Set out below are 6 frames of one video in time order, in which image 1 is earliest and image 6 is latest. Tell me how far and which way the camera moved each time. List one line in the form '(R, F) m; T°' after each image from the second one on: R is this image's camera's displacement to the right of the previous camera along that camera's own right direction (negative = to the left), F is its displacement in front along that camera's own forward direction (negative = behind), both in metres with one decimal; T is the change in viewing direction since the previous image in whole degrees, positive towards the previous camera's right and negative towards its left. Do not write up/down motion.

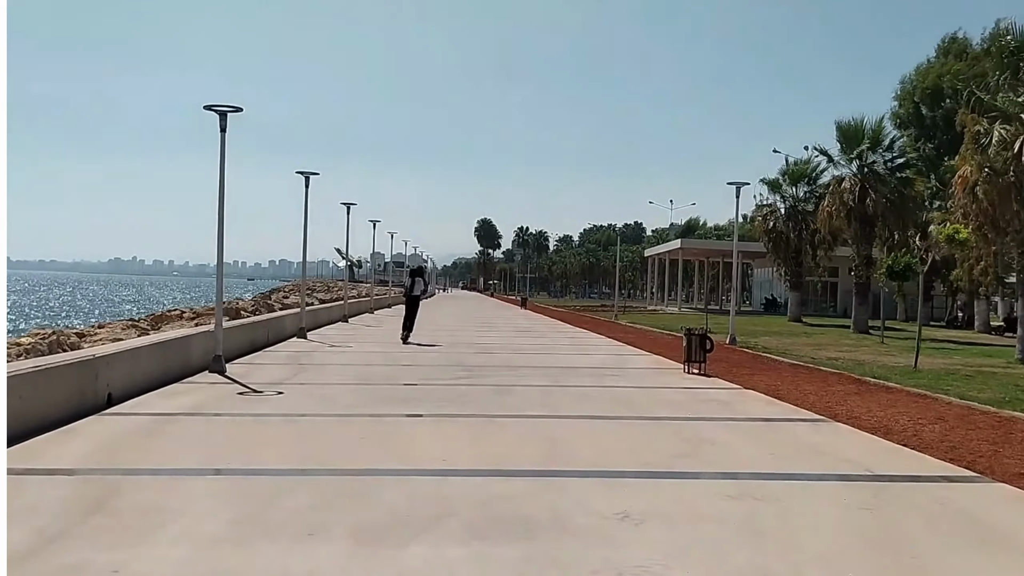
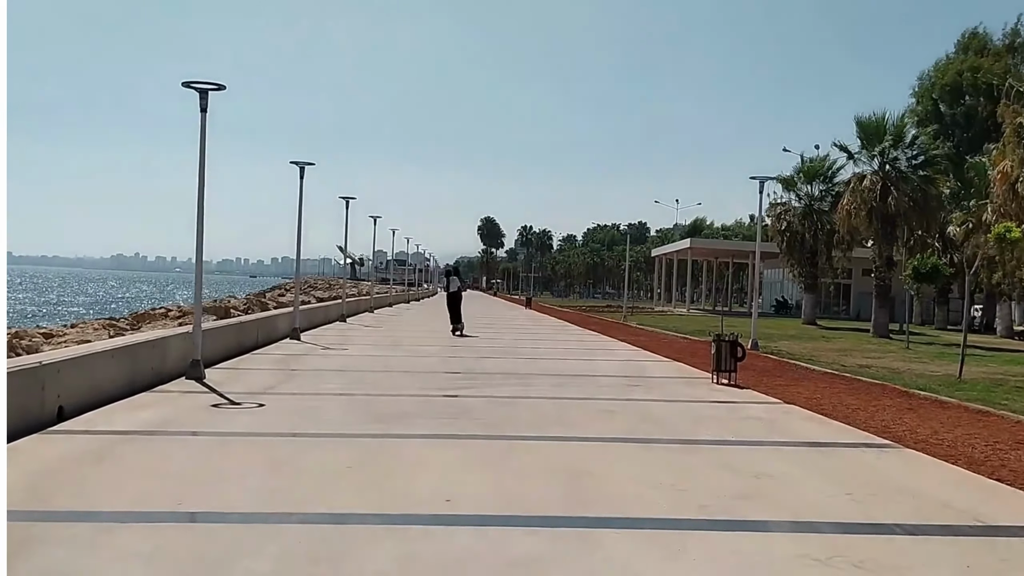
(-0.1, +1.6) m; 0°
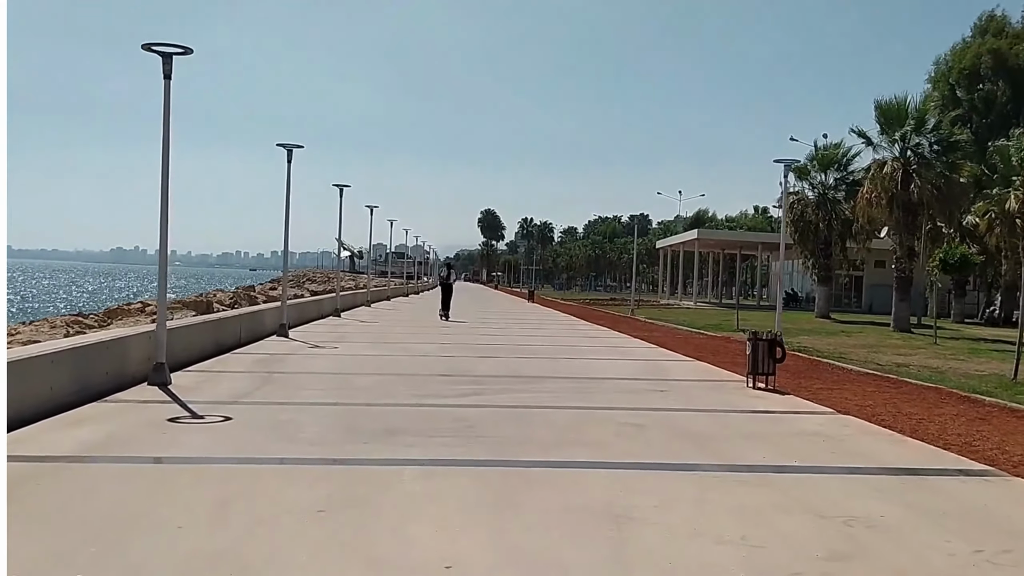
(-0.1, +1.8) m; 0°
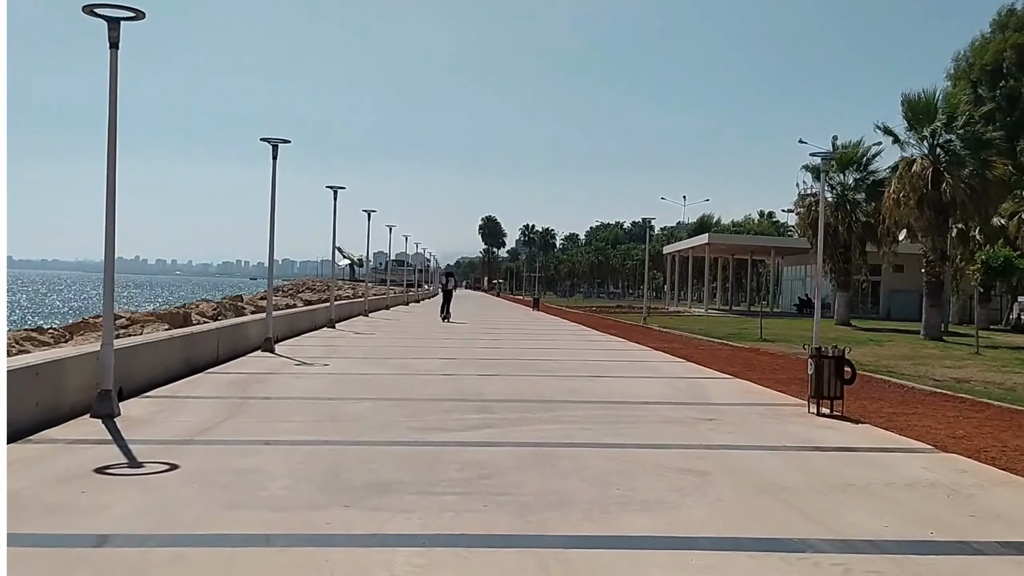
(-0.2, +2.2) m; 0°
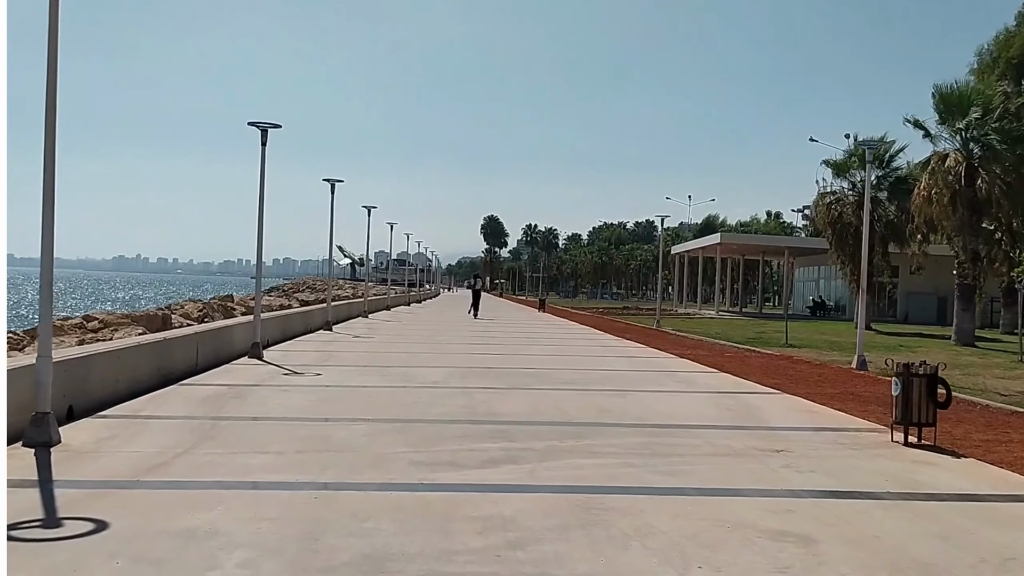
(-0.2, +1.9) m; 0°
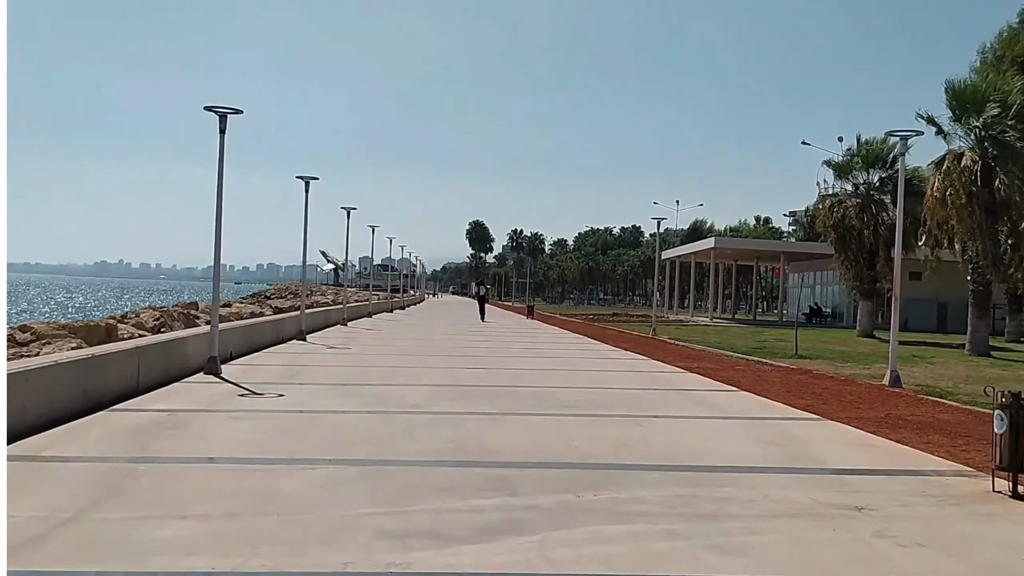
(-0.1, +2.1) m; +1°
